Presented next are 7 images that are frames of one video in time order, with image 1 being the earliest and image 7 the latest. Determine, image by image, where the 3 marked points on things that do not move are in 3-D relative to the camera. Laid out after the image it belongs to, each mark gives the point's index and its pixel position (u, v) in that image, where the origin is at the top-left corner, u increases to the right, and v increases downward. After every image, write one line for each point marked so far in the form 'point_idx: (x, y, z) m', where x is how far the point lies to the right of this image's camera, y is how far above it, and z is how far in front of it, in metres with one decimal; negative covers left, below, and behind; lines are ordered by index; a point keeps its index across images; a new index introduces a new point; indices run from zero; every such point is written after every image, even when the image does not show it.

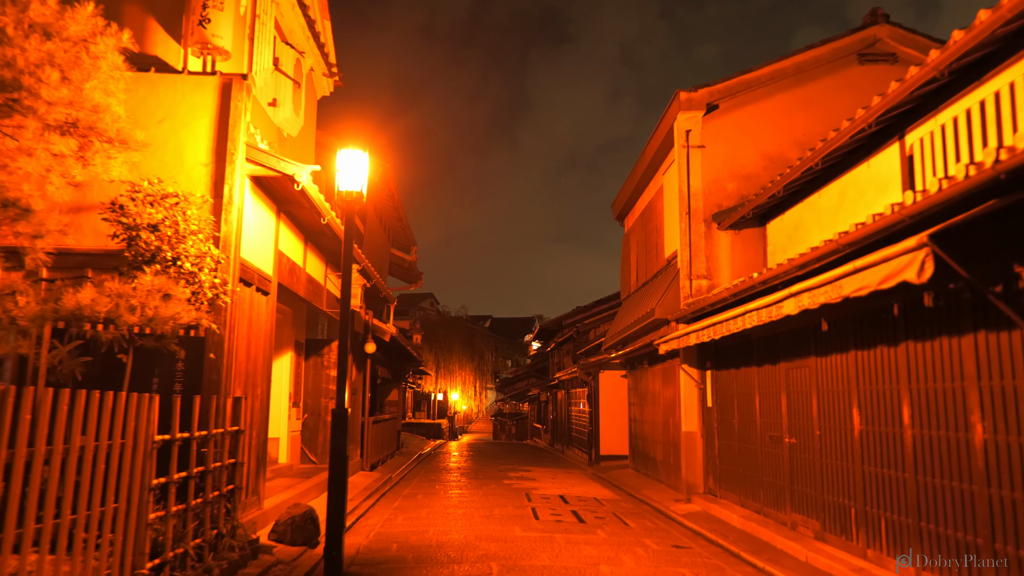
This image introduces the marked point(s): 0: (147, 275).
0: (-4.0, +0.2, +7.3) m
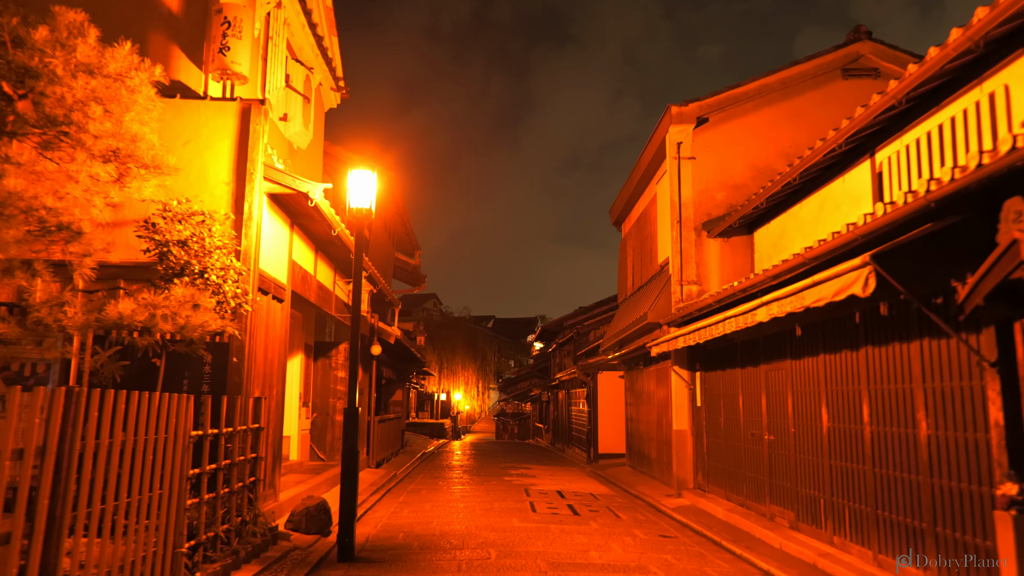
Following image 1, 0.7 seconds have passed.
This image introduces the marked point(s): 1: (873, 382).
0: (-4.1, 0.0, +8.0) m
1: (+4.3, -1.1, +7.7) m
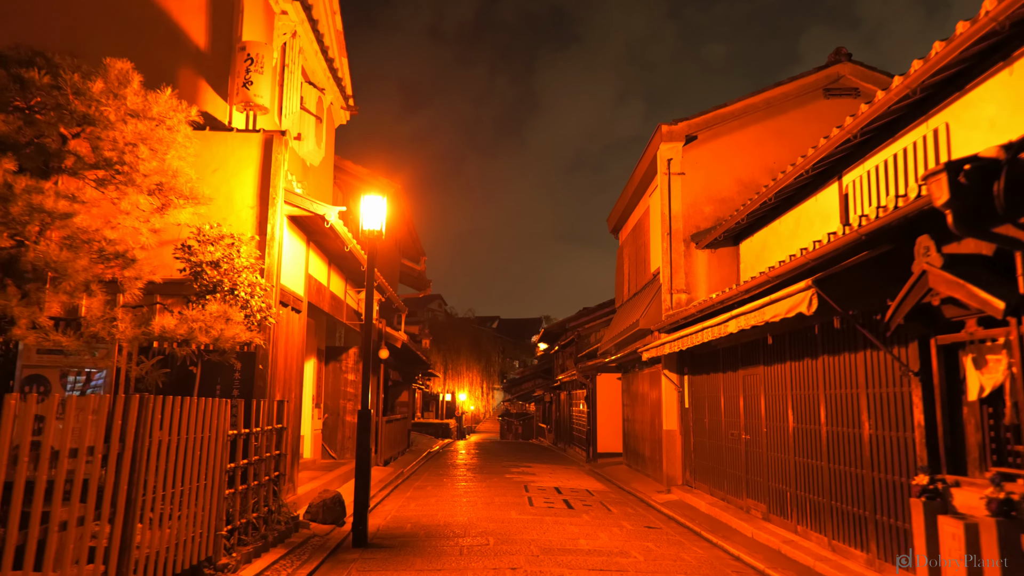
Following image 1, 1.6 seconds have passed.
0: (-4.1, -0.2, +9.0) m
1: (+4.2, -1.3, +8.7) m
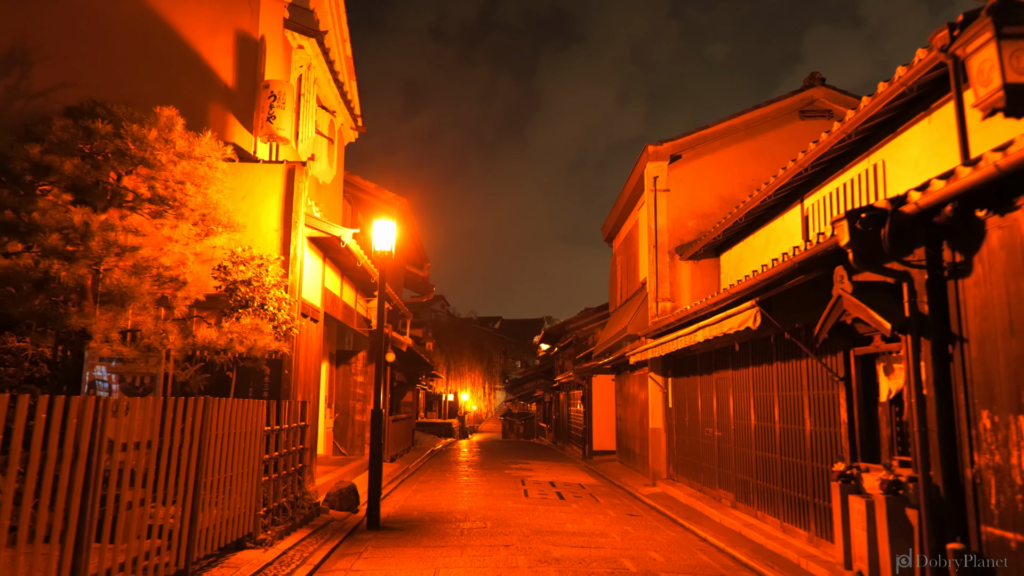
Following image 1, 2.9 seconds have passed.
0: (-4.2, -0.4, +10.4) m
1: (+4.1, -1.6, +10.0) m
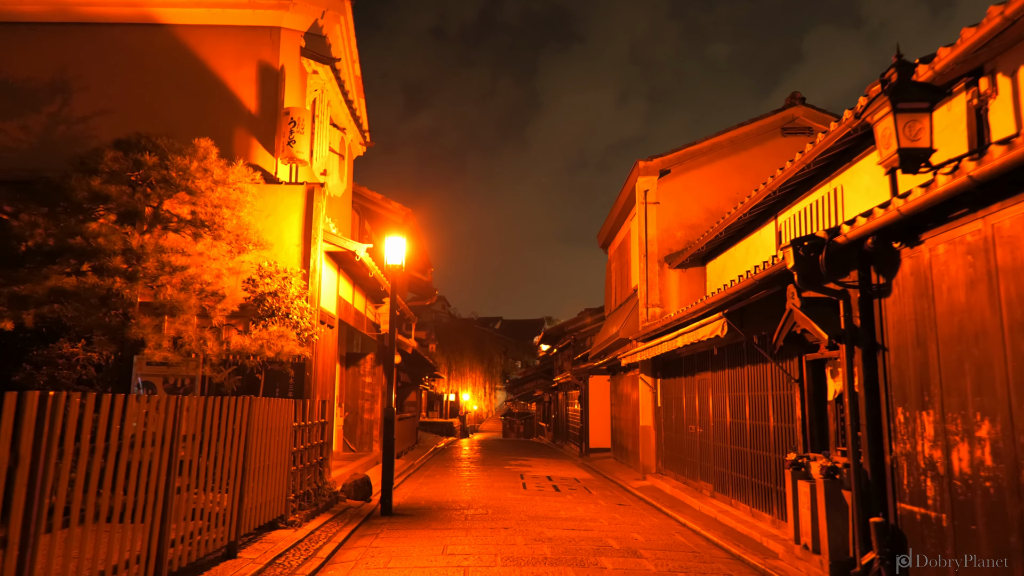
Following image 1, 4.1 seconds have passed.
0: (-4.2, -0.6, +11.6) m
1: (+4.1, -1.7, +11.2) m
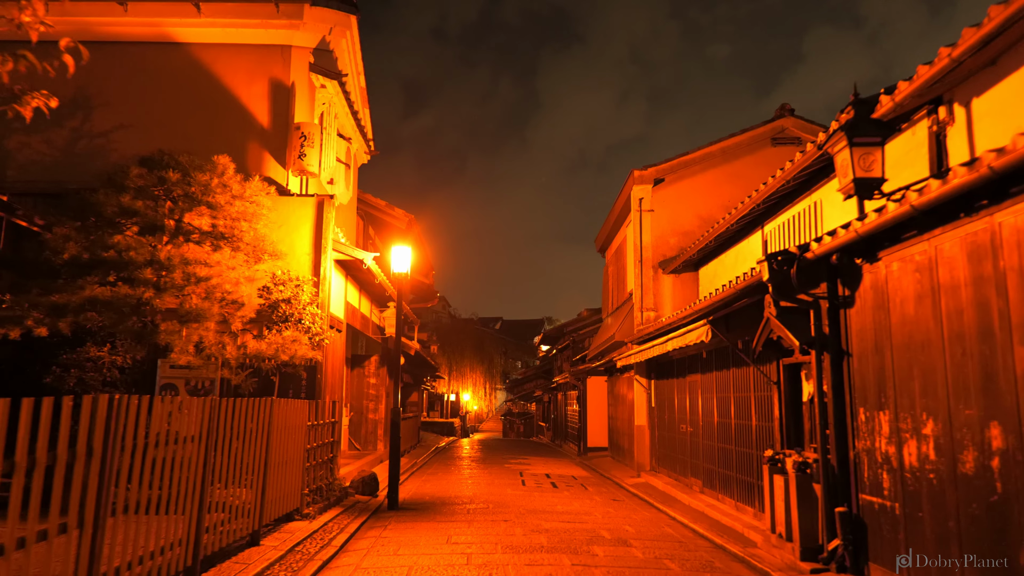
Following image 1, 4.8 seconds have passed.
0: (-4.3, -0.8, +12.3) m
1: (+4.1, -1.9, +11.9) m
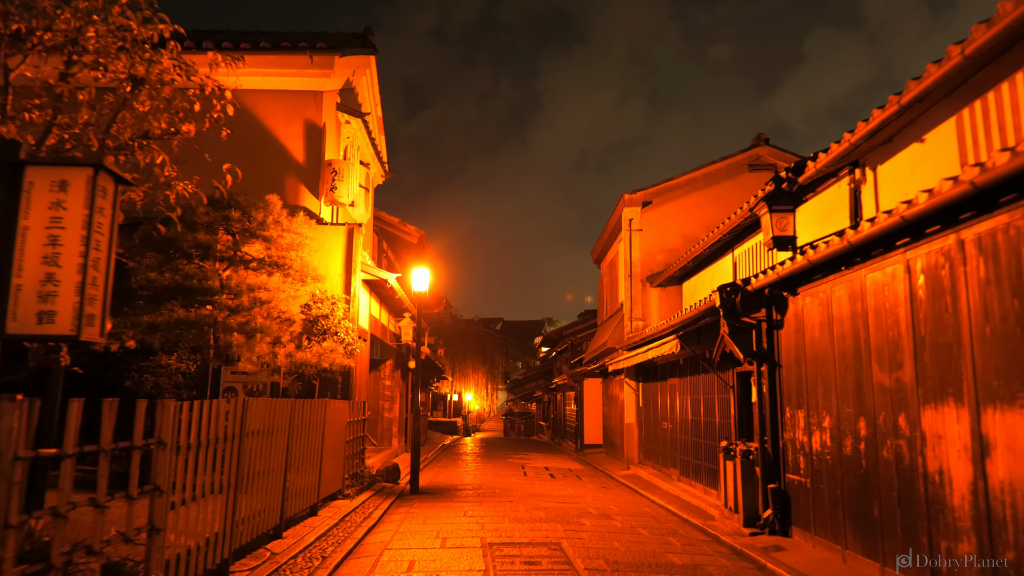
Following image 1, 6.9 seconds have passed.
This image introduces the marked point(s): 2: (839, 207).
0: (-4.2, -1.2, +14.5) m
1: (+4.2, -2.3, +14.1) m
2: (+5.5, +1.4, +11.0) m
